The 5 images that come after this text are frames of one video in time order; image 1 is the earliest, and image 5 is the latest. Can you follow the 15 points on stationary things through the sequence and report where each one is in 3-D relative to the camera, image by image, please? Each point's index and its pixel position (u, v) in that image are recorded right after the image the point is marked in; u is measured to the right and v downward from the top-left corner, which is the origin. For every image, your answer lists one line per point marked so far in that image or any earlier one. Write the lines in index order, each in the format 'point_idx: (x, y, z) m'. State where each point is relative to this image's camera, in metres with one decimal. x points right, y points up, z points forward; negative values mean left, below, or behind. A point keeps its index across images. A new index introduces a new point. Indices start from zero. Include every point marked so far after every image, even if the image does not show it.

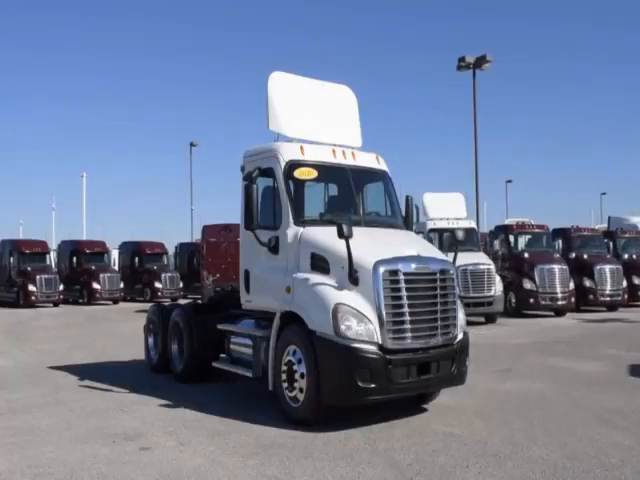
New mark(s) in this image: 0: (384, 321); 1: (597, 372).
0: (+0.7, -0.8, +8.3) m
1: (+4.0, -1.9, +11.7) m
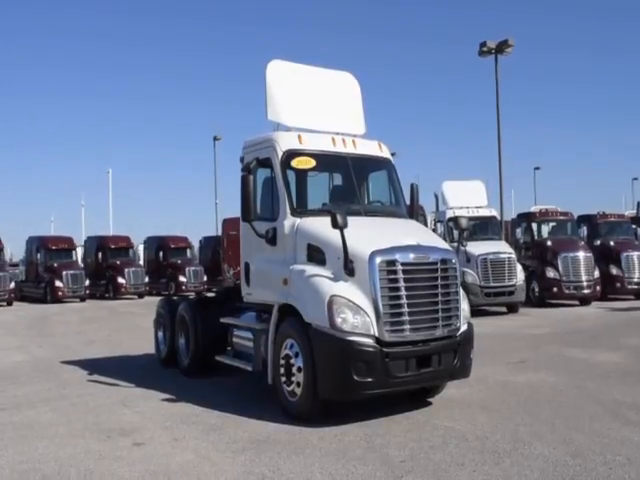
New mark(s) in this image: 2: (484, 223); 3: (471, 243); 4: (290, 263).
0: (+0.6, -0.7, +8.1) m
1: (+4.1, -1.7, +11.3) m
2: (+3.8, +0.4, +19.3) m
3: (+3.4, 0.0, +18.9) m
4: (-0.3, -0.2, +8.9) m
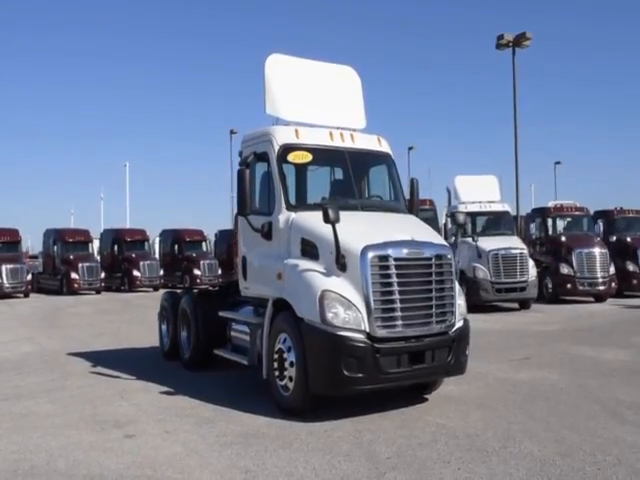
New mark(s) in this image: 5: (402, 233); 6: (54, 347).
0: (+0.5, -0.7, +8.0) m
1: (+4.2, -1.7, +11.2) m
2: (+4.1, +0.5, +19.1) m
3: (+3.7, +0.1, +18.7) m
4: (-0.4, -0.2, +8.8) m
5: (+0.9, +0.1, +8.4) m
6: (-4.5, -1.8, +13.8) m
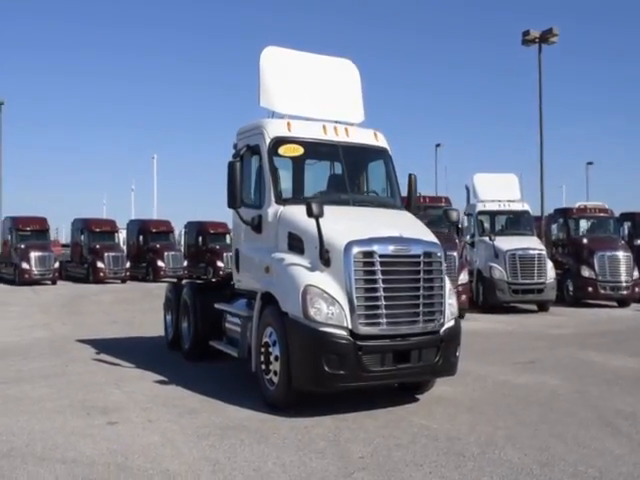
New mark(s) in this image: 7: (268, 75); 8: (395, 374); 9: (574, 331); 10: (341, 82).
0: (+0.3, -0.6, +7.8) m
1: (+4.1, -1.7, +10.8) m
2: (+4.6, +0.5, +18.7) m
3: (+4.2, +0.1, +18.4) m
4: (-0.5, -0.1, +8.7) m
5: (+0.7, +0.1, +8.3) m
6: (-4.4, -1.6, +13.9) m
7: (-0.6, +1.9, +9.3) m
8: (+0.7, -1.3, +8.1) m
9: (+4.4, -1.6, +13.9) m
10: (+0.3, +1.9, +9.9) m
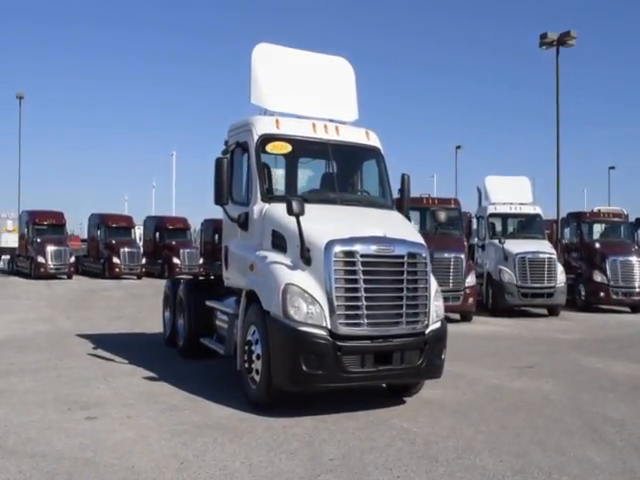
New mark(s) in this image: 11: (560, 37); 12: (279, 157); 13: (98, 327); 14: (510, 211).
0: (+0.1, -0.6, +7.8) m
1: (+4.0, -1.8, +10.6) m
2: (+4.9, +0.4, +18.5) m
3: (+4.4, 0.0, +18.1) m
4: (-0.7, -0.1, +8.7) m
5: (+0.6, +0.1, +8.2) m
6: (-4.3, -1.5, +14.0) m
7: (-0.7, +1.9, +9.3) m
8: (+0.5, -1.3, +7.9) m
9: (+4.5, -1.6, +13.7) m
10: (+0.2, +1.9, +9.8) m
11: (+5.8, +4.9, +19.2) m
12: (-0.4, +0.9, +8.8) m
13: (-3.8, -1.5, +14.2) m
14: (+4.5, +0.7, +18.5) m
